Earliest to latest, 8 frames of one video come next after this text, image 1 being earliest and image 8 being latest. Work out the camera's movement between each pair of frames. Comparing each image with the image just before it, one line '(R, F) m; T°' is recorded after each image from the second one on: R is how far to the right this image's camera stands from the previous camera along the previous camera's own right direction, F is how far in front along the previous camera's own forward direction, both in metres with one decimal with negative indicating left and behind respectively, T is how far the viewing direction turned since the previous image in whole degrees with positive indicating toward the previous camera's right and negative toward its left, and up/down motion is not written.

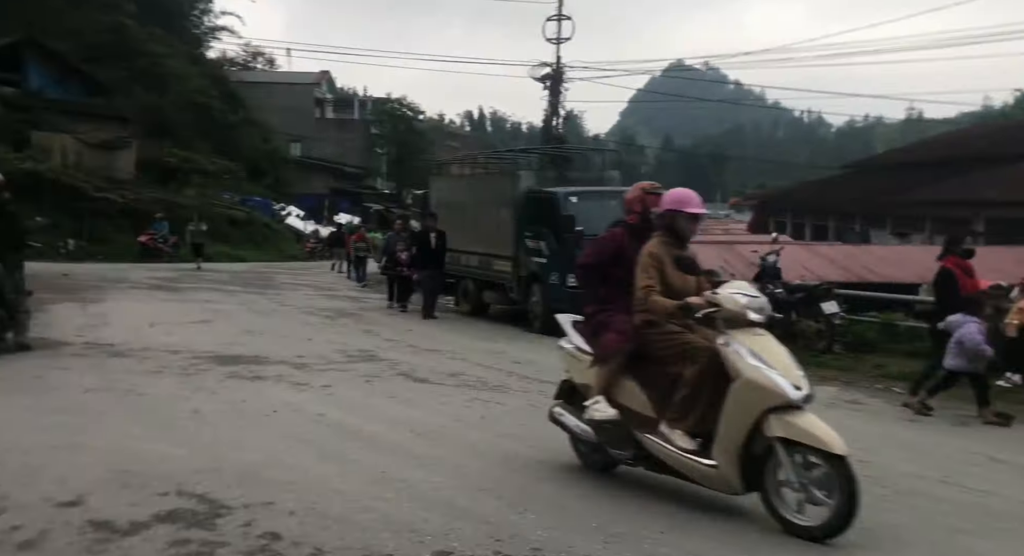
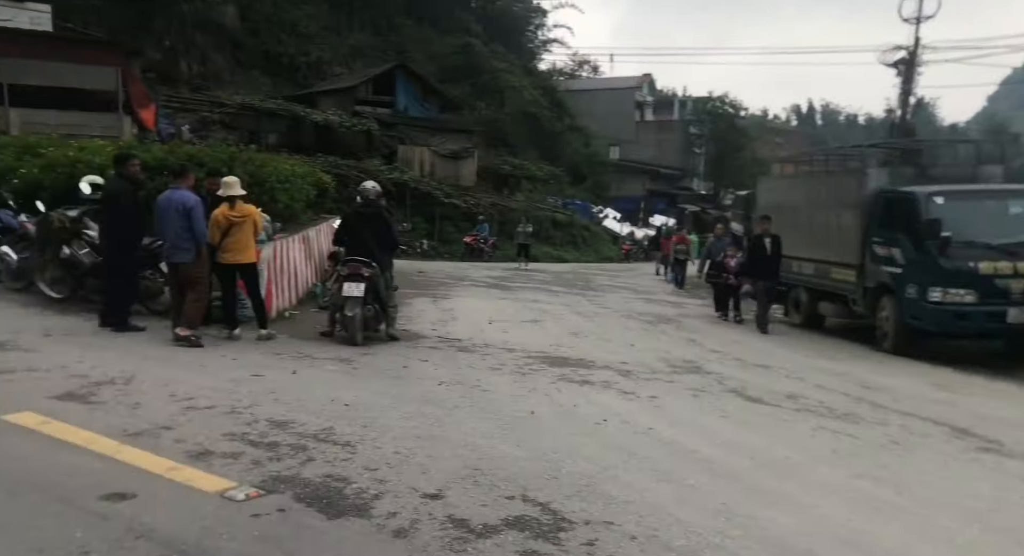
(-0.1, +0.1) m; -21°
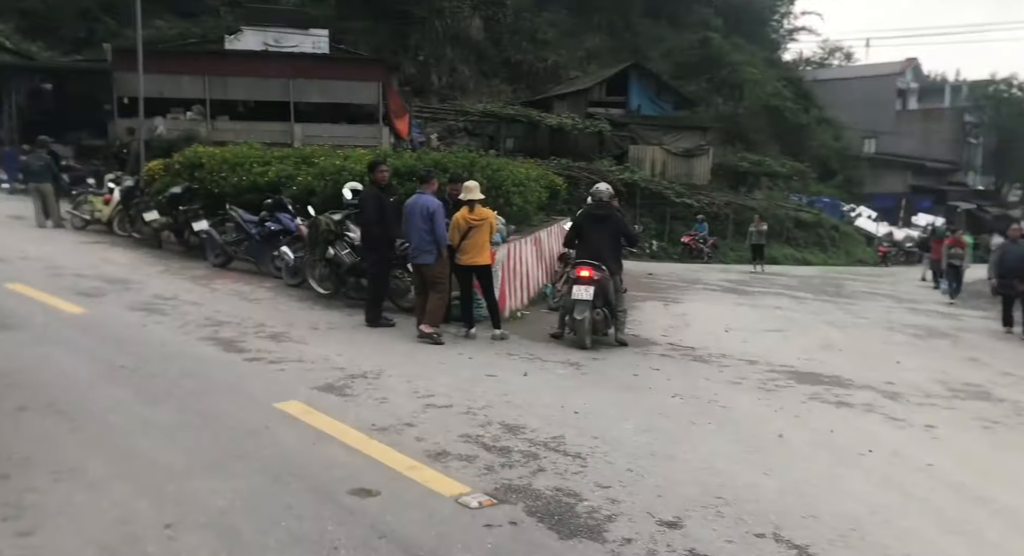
(-0.1, +0.3) m; -16°
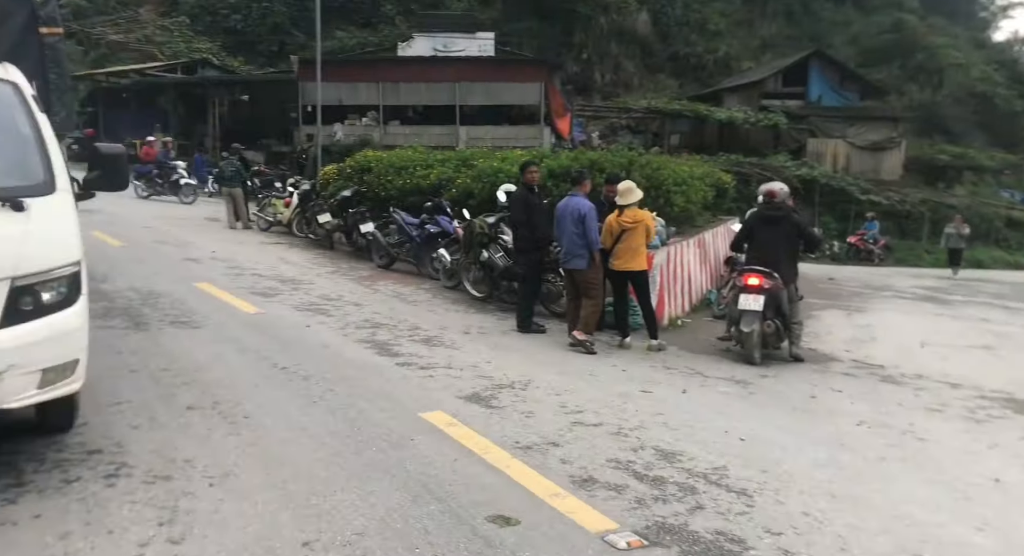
(+0.1, +0.5) m; -11°
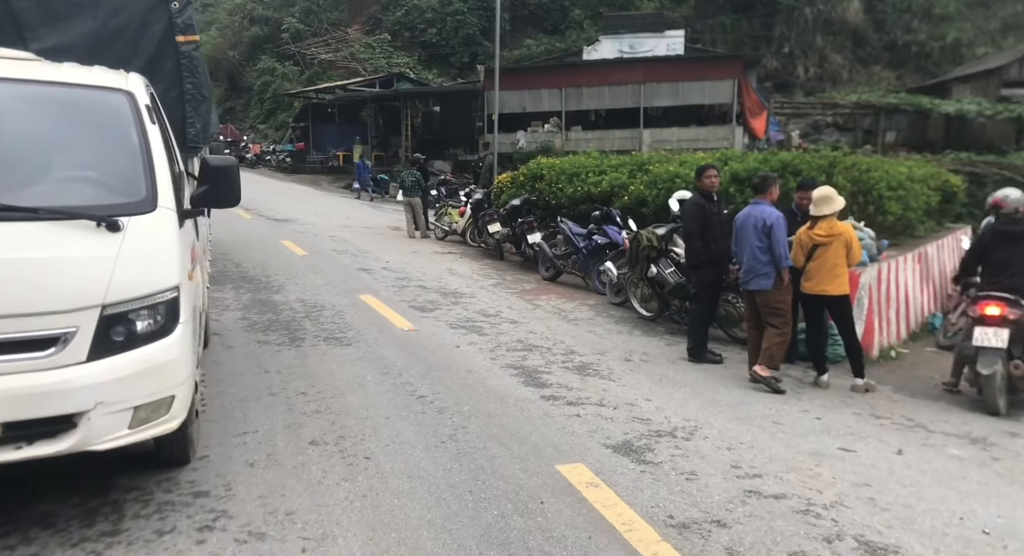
(+0.2, +1.0) m; -13°
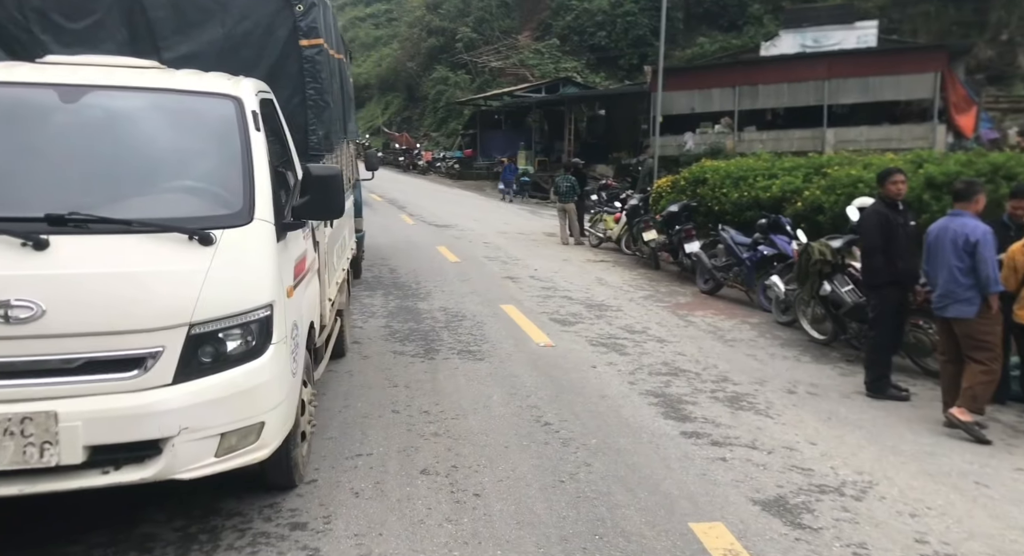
(+0.2, +0.7) m; -12°
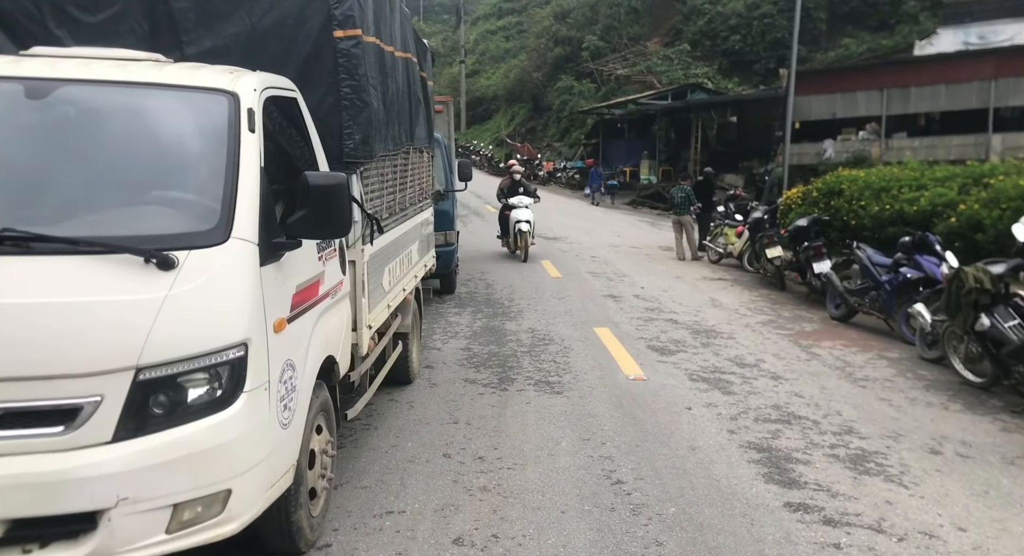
(+0.4, +0.9) m; -9°
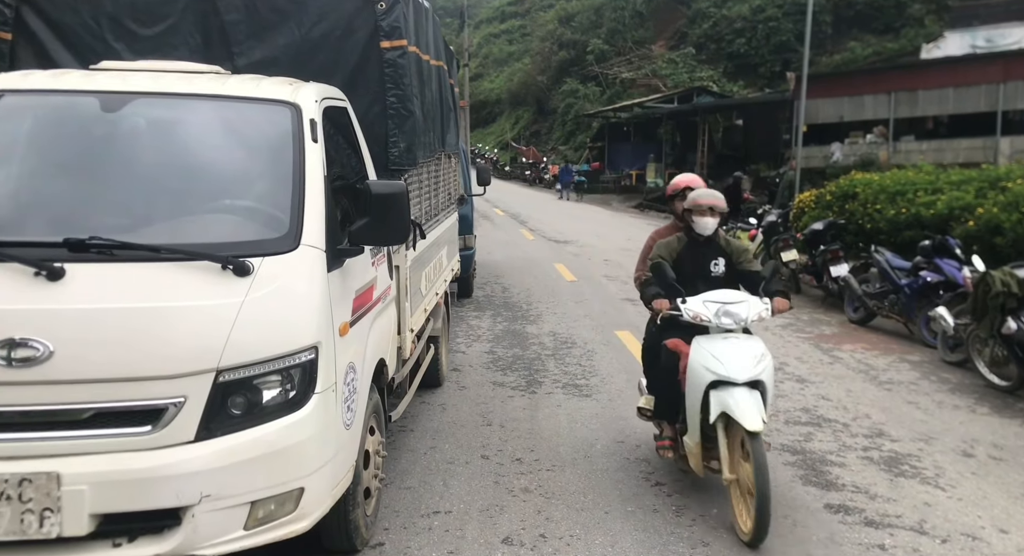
(-0.2, -0.1) m; 0°
